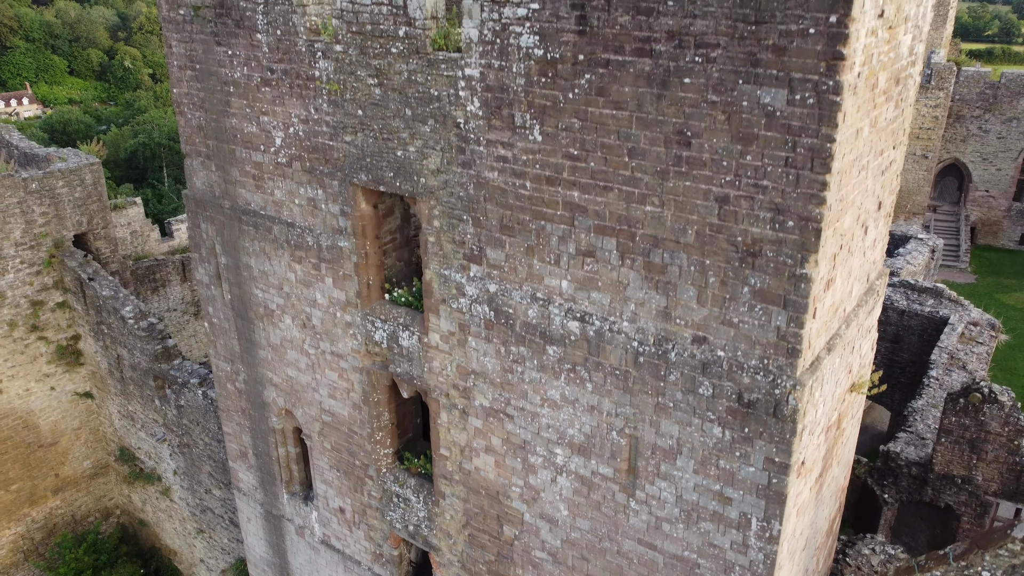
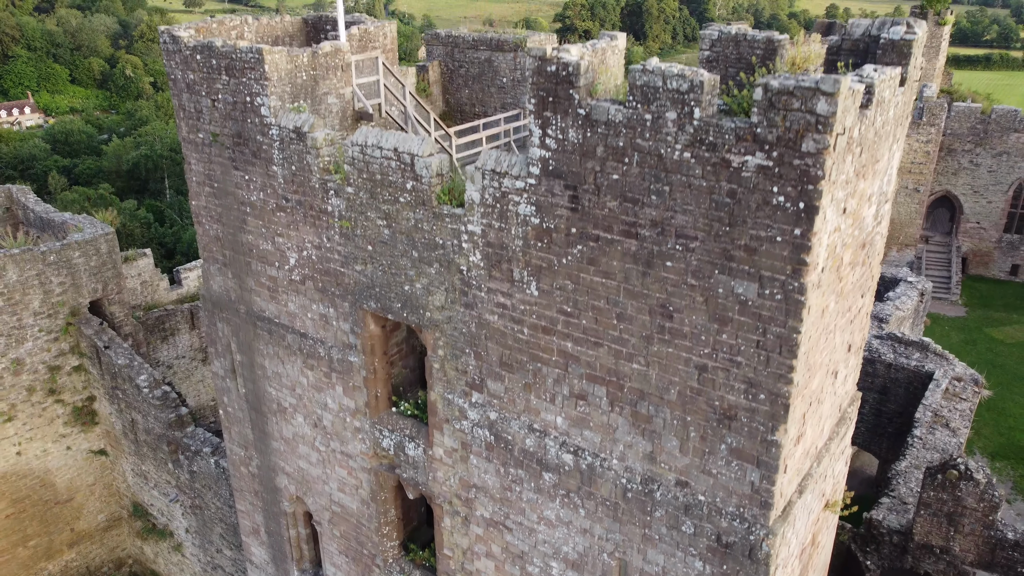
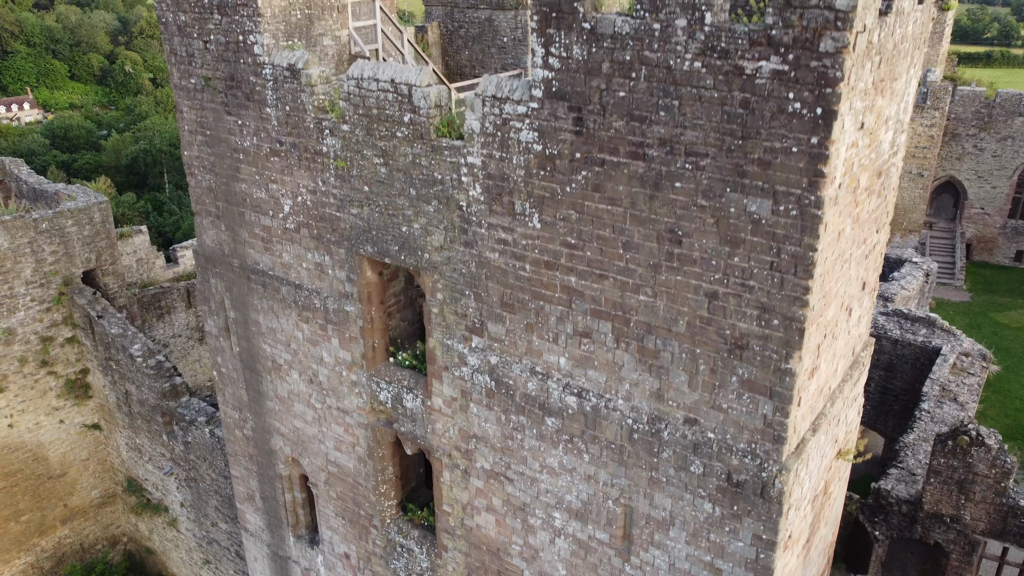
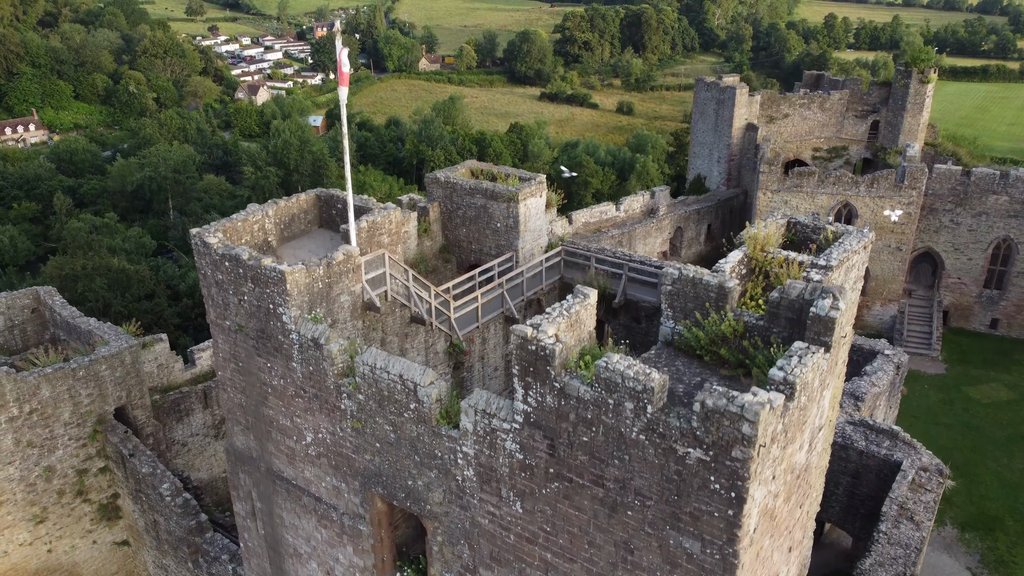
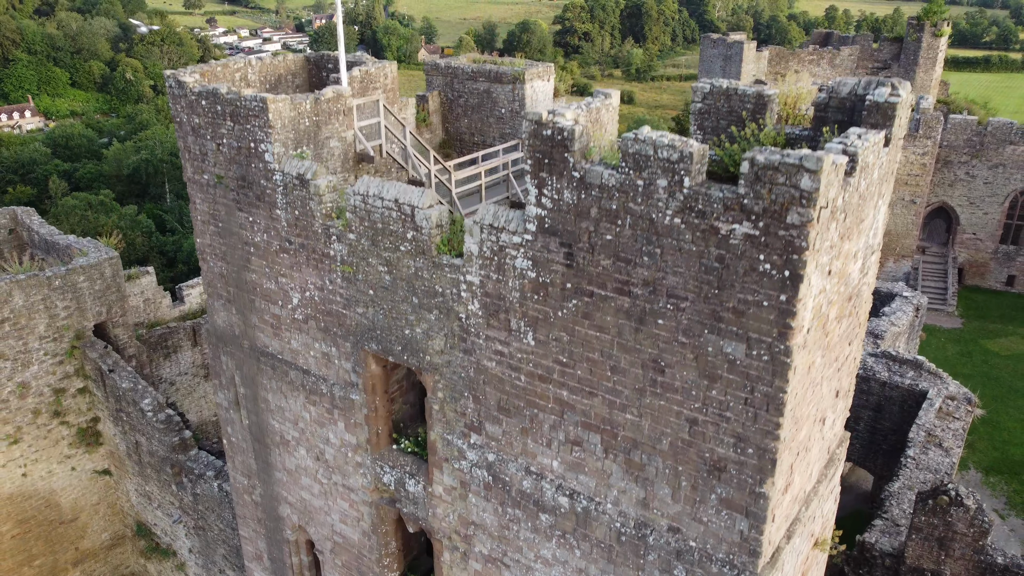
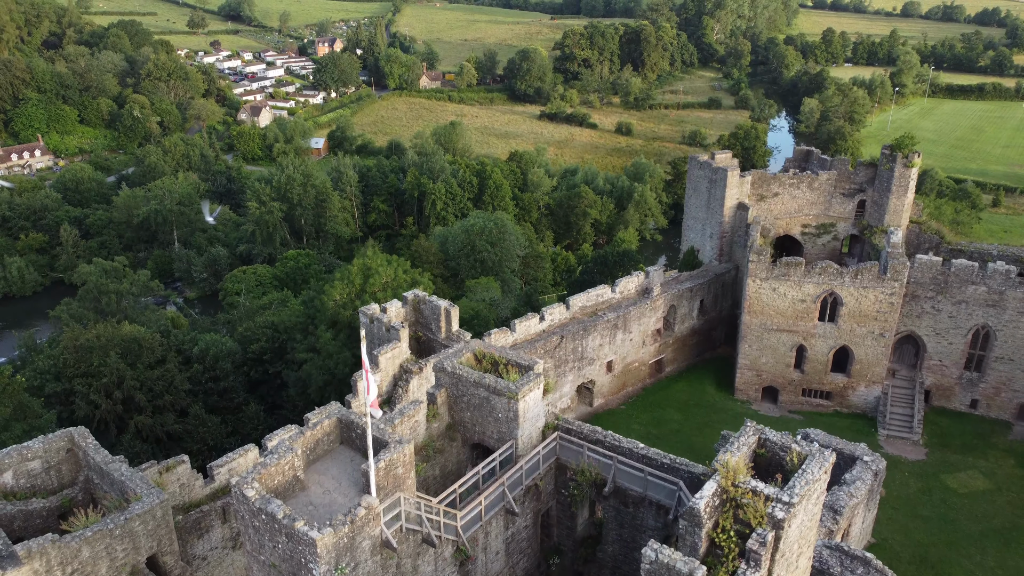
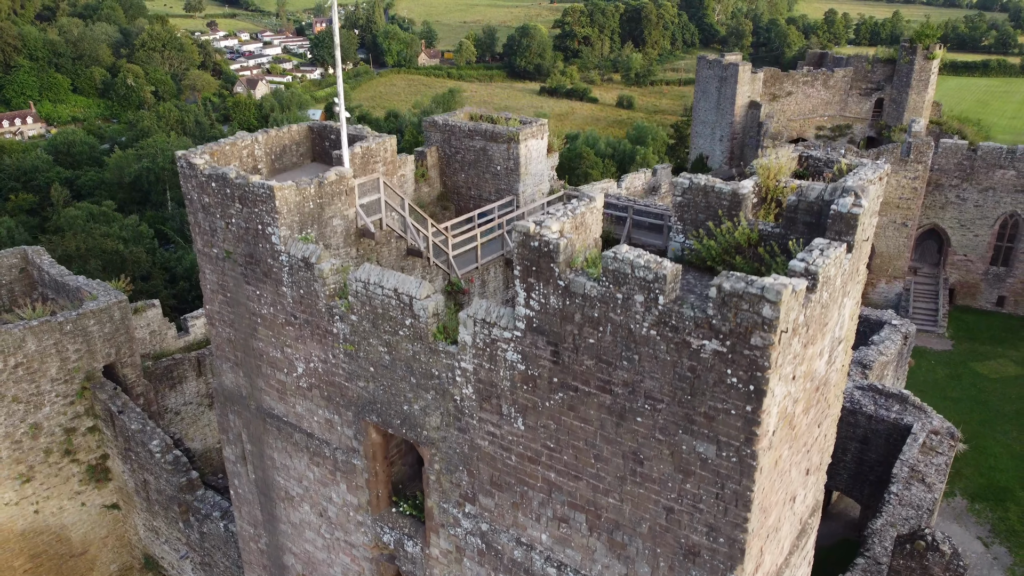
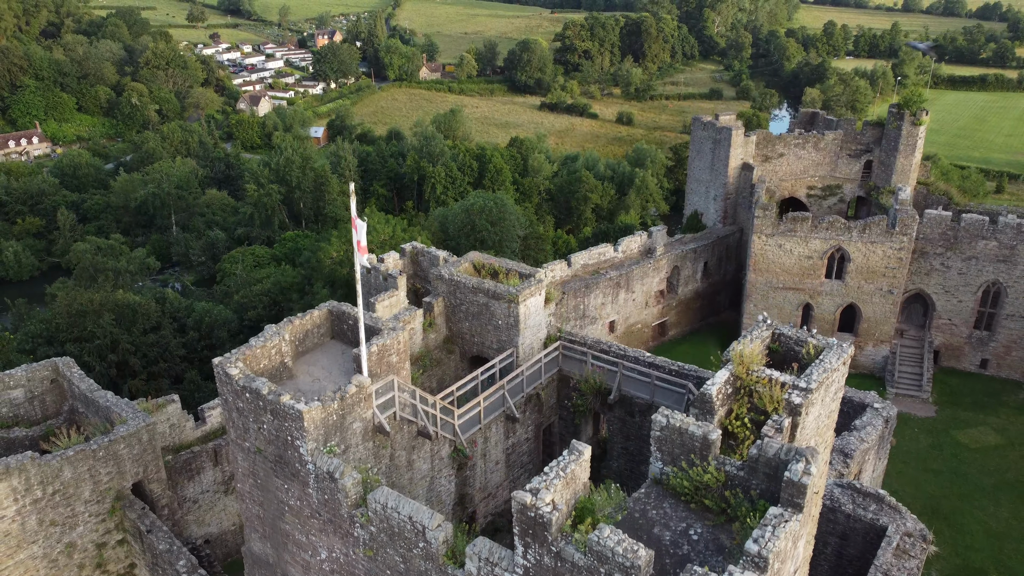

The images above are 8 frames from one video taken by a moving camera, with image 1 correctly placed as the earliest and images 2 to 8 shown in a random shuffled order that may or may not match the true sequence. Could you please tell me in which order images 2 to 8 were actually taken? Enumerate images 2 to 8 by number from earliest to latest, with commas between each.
3, 2, 5, 7, 4, 8, 6
